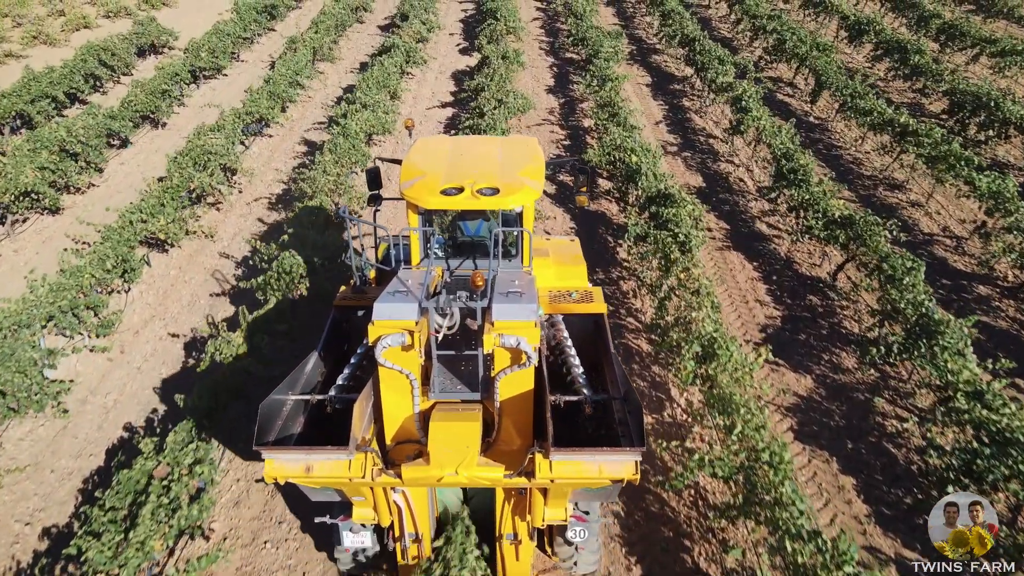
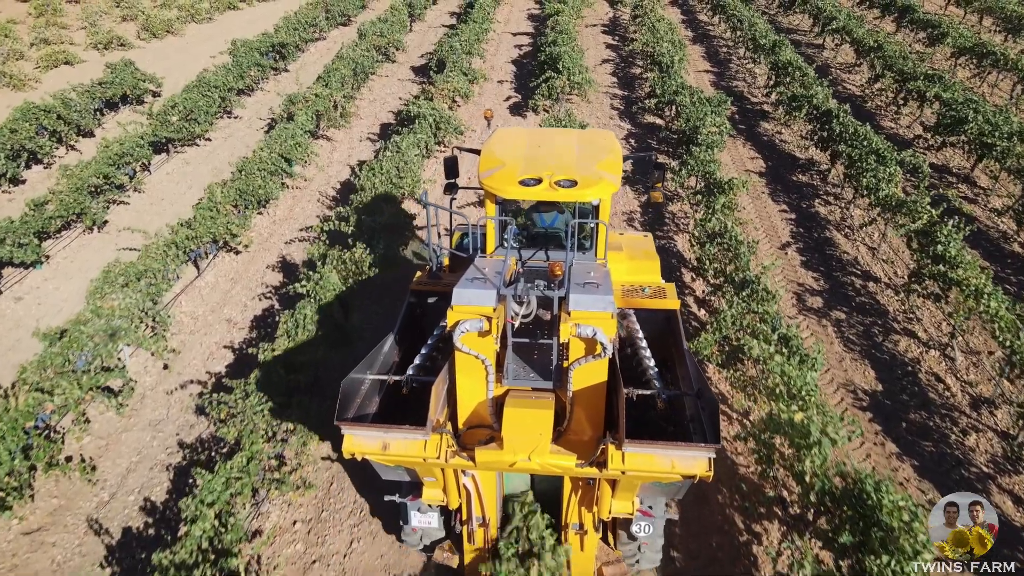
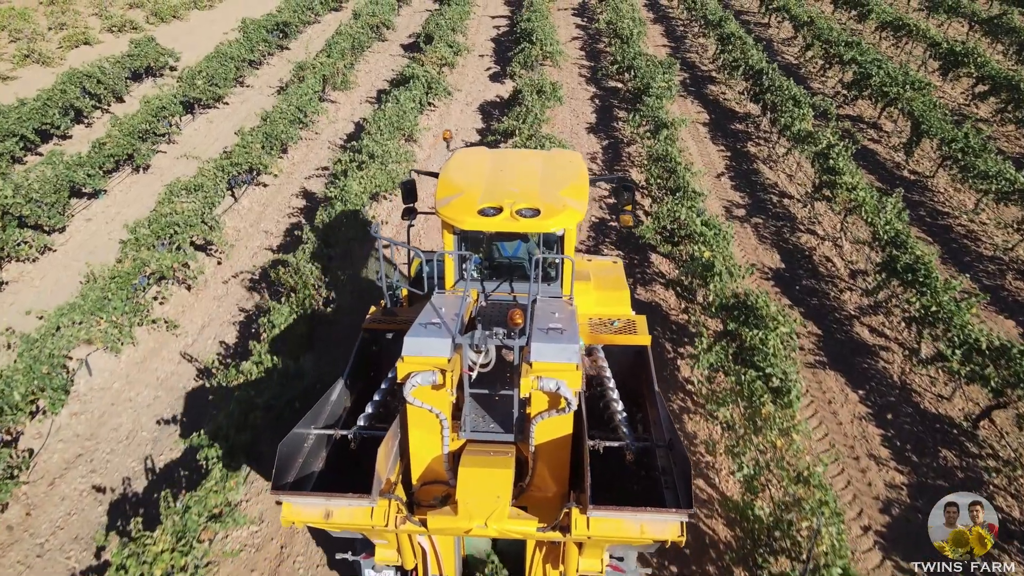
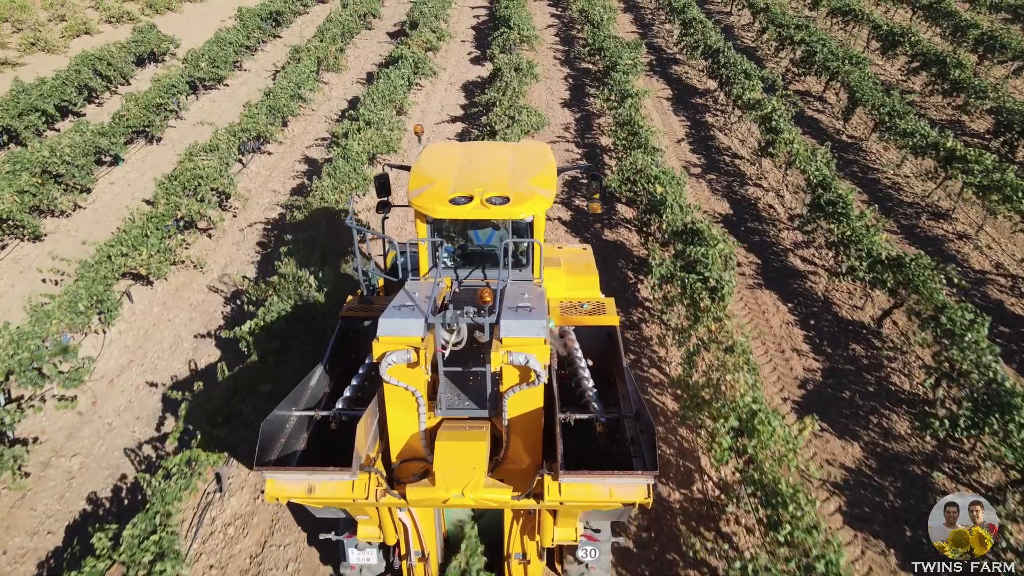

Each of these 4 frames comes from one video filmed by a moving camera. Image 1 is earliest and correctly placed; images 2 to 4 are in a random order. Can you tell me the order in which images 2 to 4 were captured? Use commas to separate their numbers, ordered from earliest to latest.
4, 3, 2
